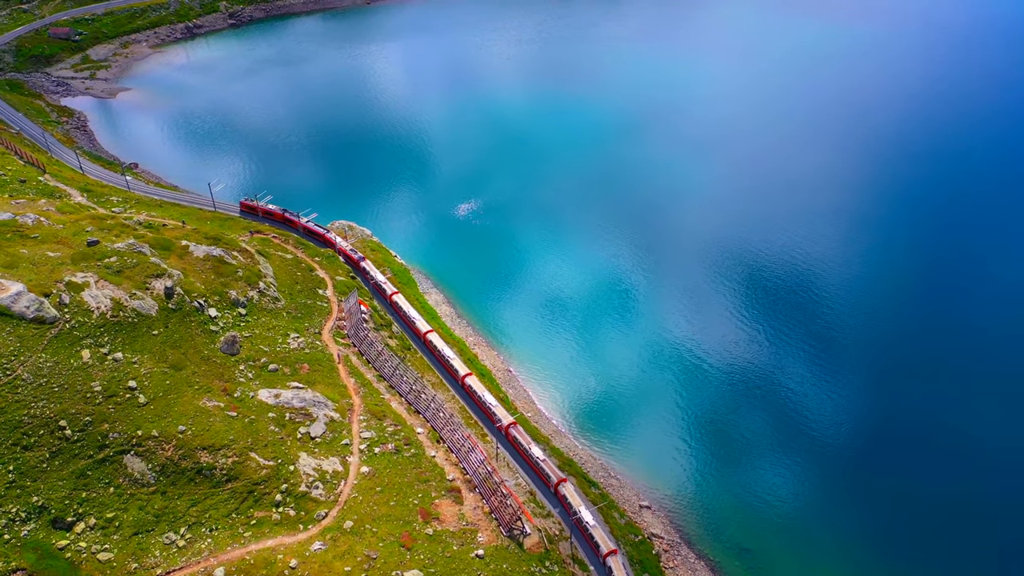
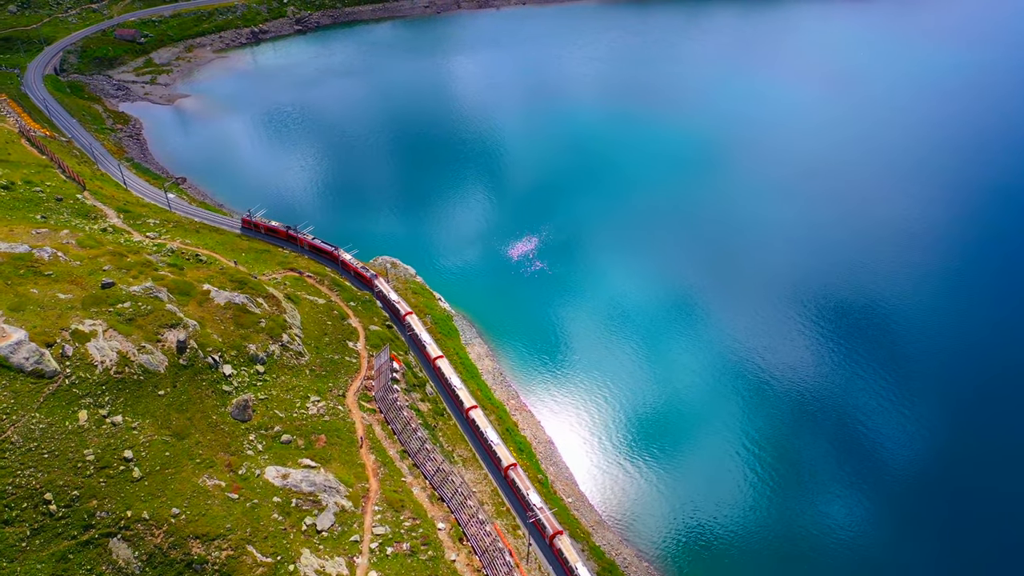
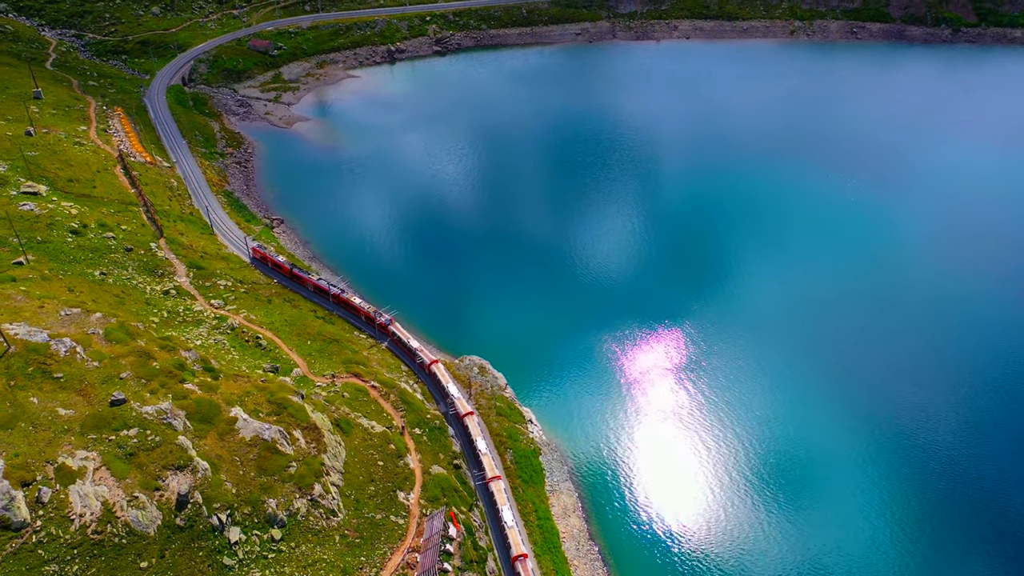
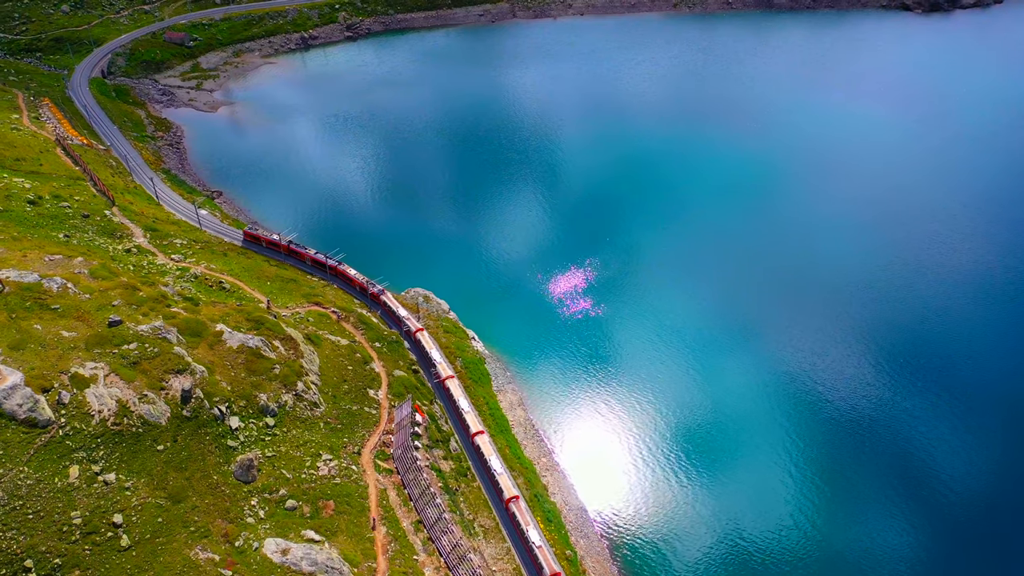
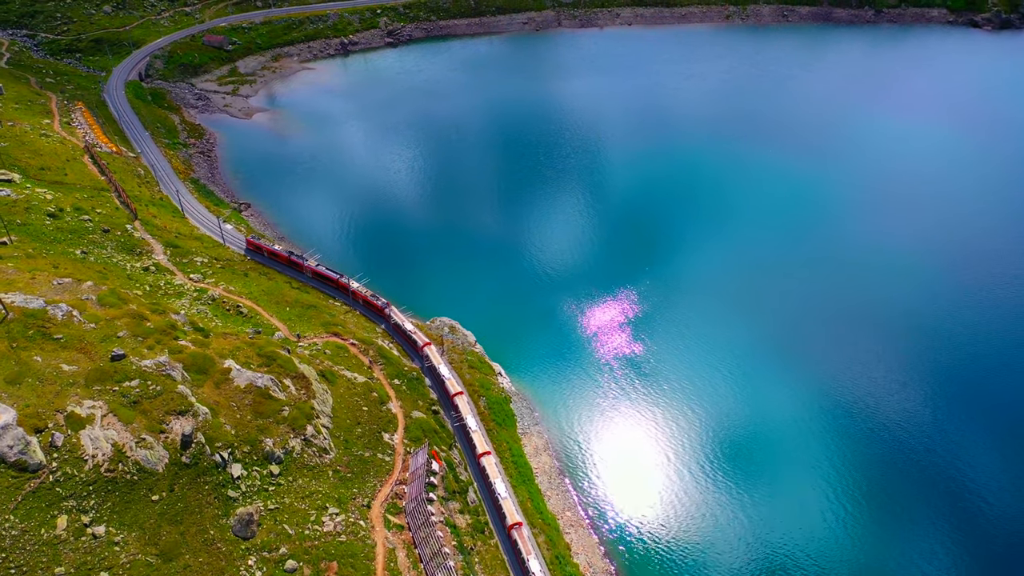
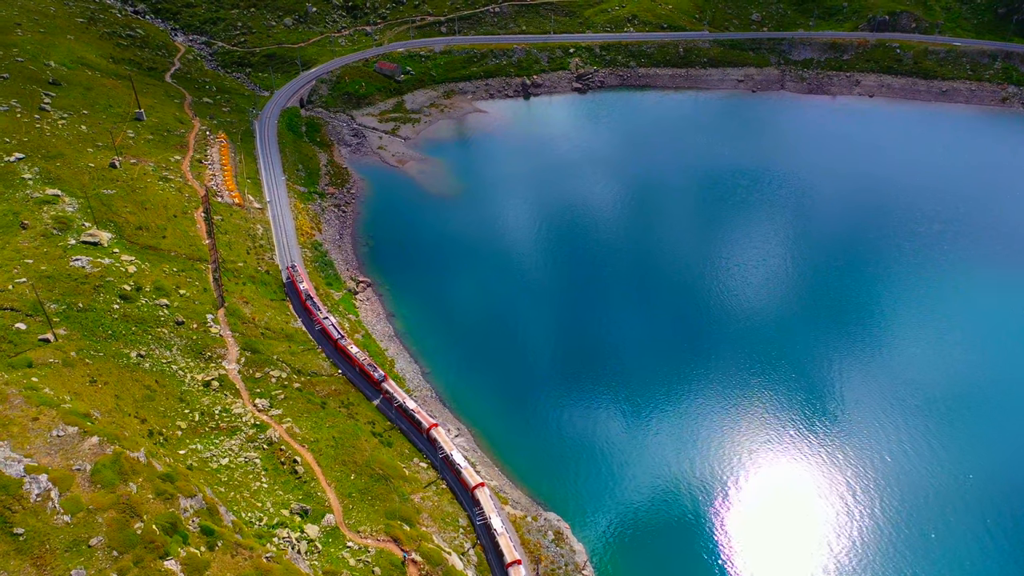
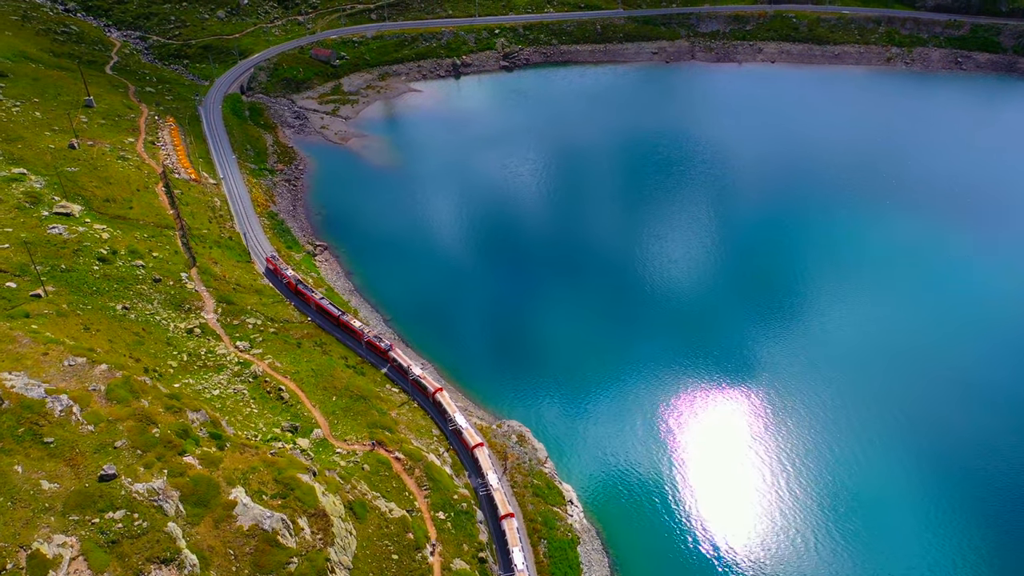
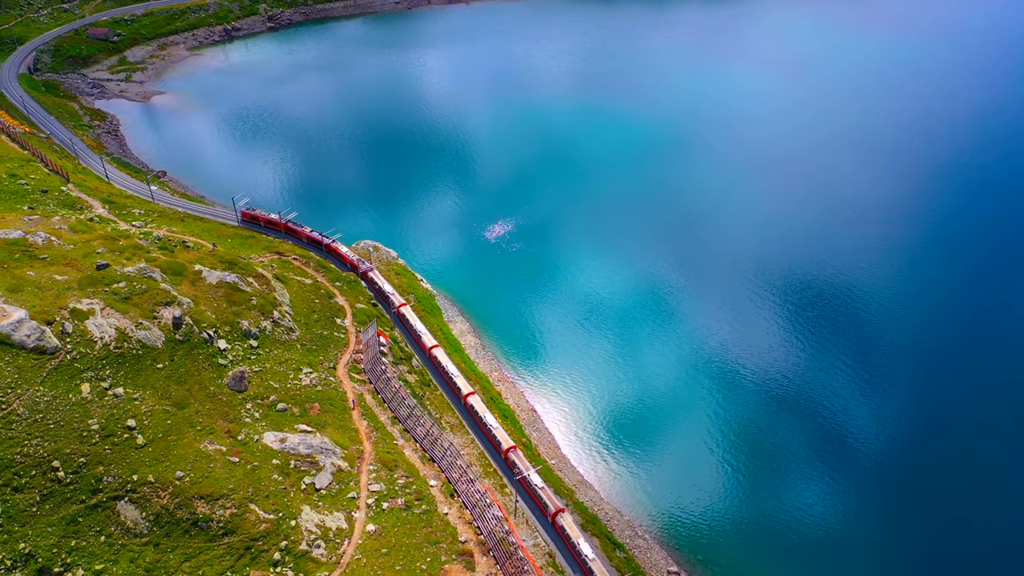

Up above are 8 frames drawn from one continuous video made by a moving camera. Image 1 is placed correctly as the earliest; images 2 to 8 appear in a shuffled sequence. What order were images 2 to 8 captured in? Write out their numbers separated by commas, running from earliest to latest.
8, 2, 4, 5, 3, 7, 6
